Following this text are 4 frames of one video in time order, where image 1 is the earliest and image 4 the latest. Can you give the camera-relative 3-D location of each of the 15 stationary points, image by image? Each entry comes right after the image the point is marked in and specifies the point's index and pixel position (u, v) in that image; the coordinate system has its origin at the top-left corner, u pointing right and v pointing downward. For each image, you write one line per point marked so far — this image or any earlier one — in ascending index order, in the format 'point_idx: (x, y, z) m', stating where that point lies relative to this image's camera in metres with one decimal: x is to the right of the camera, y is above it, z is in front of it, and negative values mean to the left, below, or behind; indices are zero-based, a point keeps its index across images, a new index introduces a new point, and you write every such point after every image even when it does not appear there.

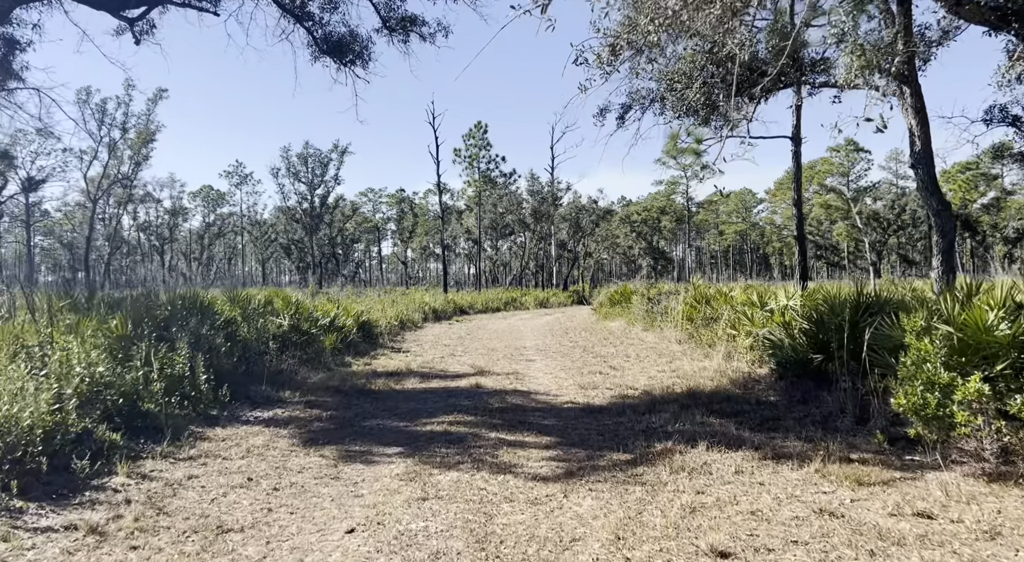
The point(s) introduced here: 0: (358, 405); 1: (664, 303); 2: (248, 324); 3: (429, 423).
0: (-1.8, -1.4, +8.4) m
1: (+3.9, -0.6, +19.1) m
2: (-4.0, -0.6, +11.2) m
3: (-0.8, -1.4, +7.4) m
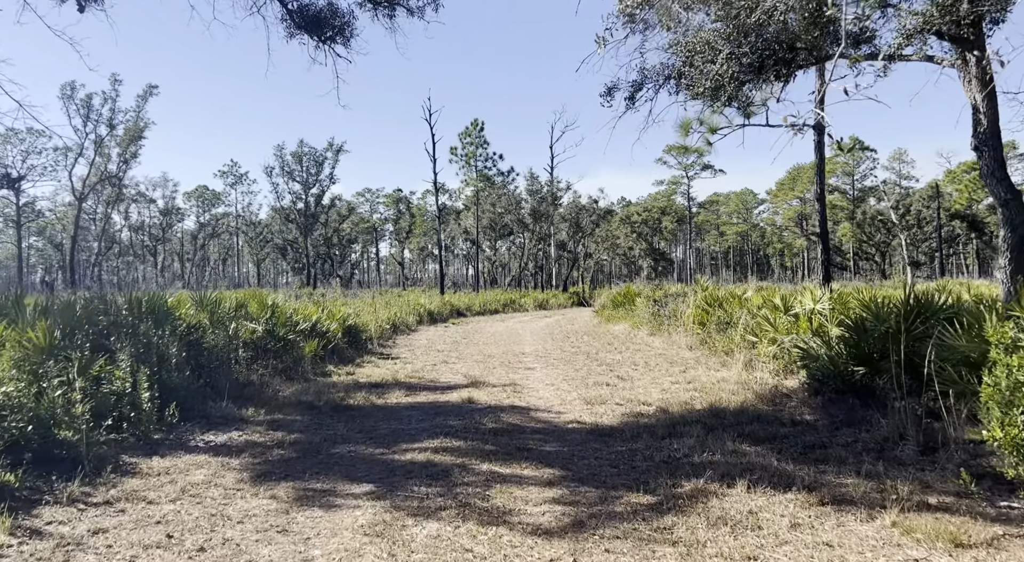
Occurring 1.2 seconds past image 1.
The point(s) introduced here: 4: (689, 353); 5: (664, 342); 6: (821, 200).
0: (-1.8, -1.4, +7.3) m
1: (+3.9, -0.6, +17.9) m
2: (-4.1, -0.7, +10.1) m
3: (-0.9, -1.4, +6.2) m
4: (+3.1, -1.3, +13.1) m
5: (+3.2, -1.3, +15.4) m
6: (+5.3, +1.4, +12.5) m
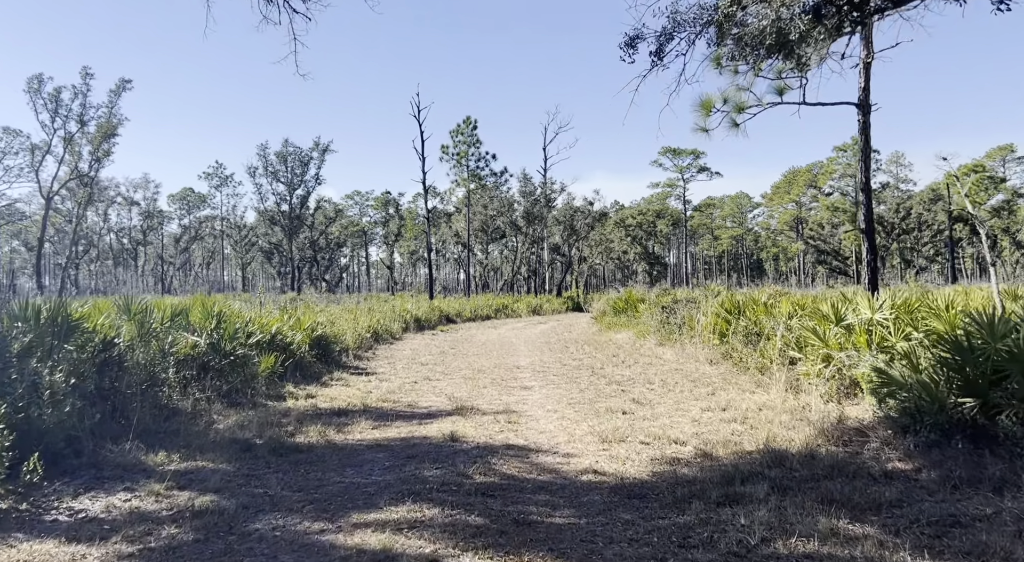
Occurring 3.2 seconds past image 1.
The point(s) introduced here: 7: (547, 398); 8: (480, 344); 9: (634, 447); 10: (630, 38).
0: (-1.8, -1.5, +5.4) m
1: (+3.7, -0.7, +16.1) m
2: (-4.1, -0.7, +8.2) m
3: (-0.9, -1.5, +4.4) m
4: (+3.0, -1.4, +11.2) m
5: (+3.1, -1.4, +13.6) m
6: (+5.2, +1.3, +10.8) m
7: (+0.4, -1.5, +9.3) m
8: (-0.8, -1.6, +18.9) m
9: (+1.1, -1.4, +6.3) m
10: (+1.0, +2.1, +6.3) m
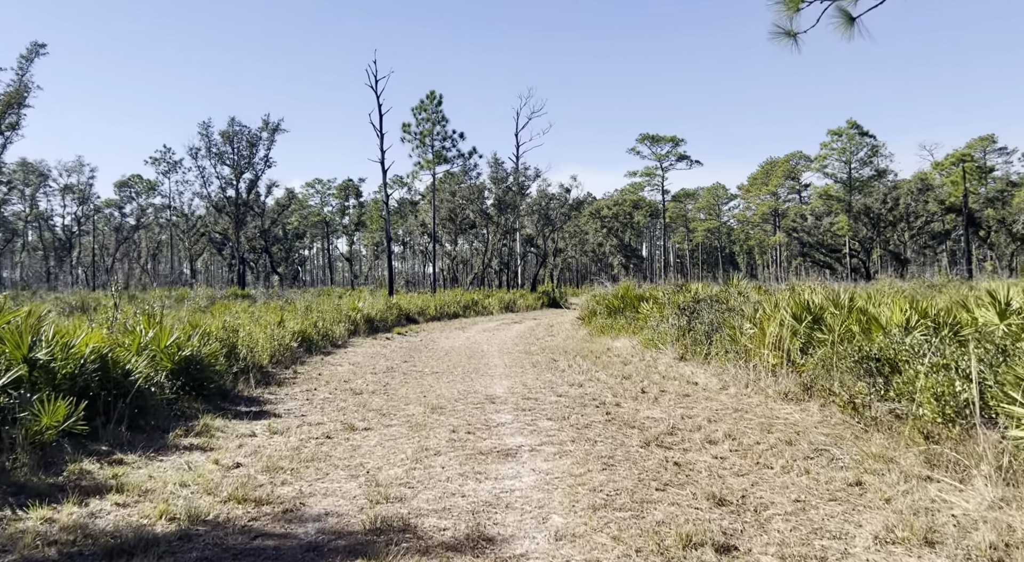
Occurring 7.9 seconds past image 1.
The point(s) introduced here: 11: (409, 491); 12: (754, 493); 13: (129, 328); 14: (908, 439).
0: (-1.9, -1.4, +1.0) m
1: (+3.3, -0.6, +12.0) m
2: (-4.3, -0.6, +3.7) m
3: (-0.9, -1.4, 0.0) m
4: (+2.8, -1.3, +7.0) m
5: (+2.7, -1.3, +9.4) m
6: (+4.9, +1.4, +6.6) m
7: (+0.3, -1.4, +5.0) m
8: (-1.4, -1.5, +14.5) m
9: (+1.0, -1.4, +2.0) m
10: (+1.0, +2.1, +2.0) m
11: (-0.7, -1.4, +5.1) m
12: (+1.6, -1.4, +4.9) m
13: (-4.5, -0.5, +8.6) m
14: (+3.1, -1.2, +5.7) m
